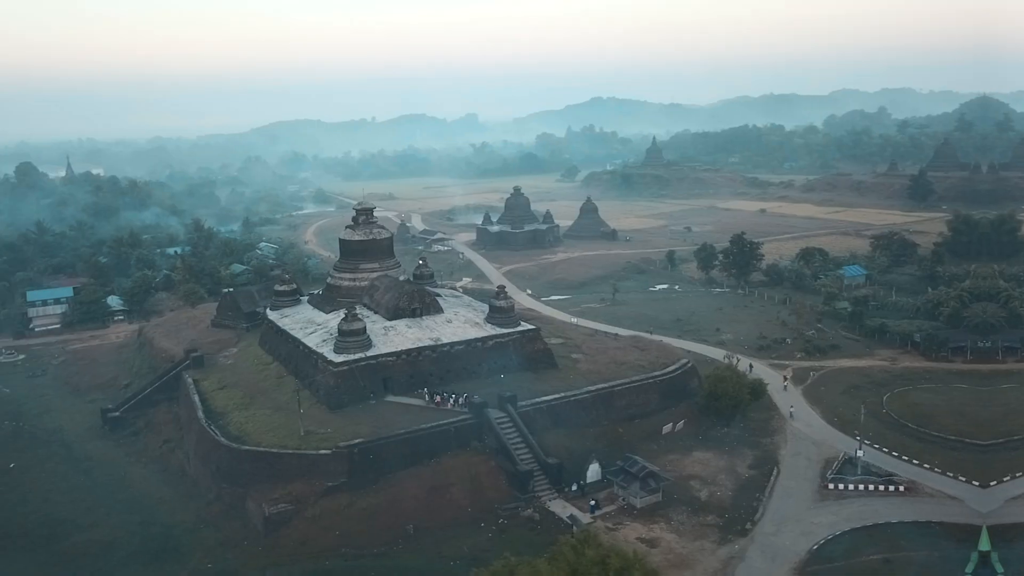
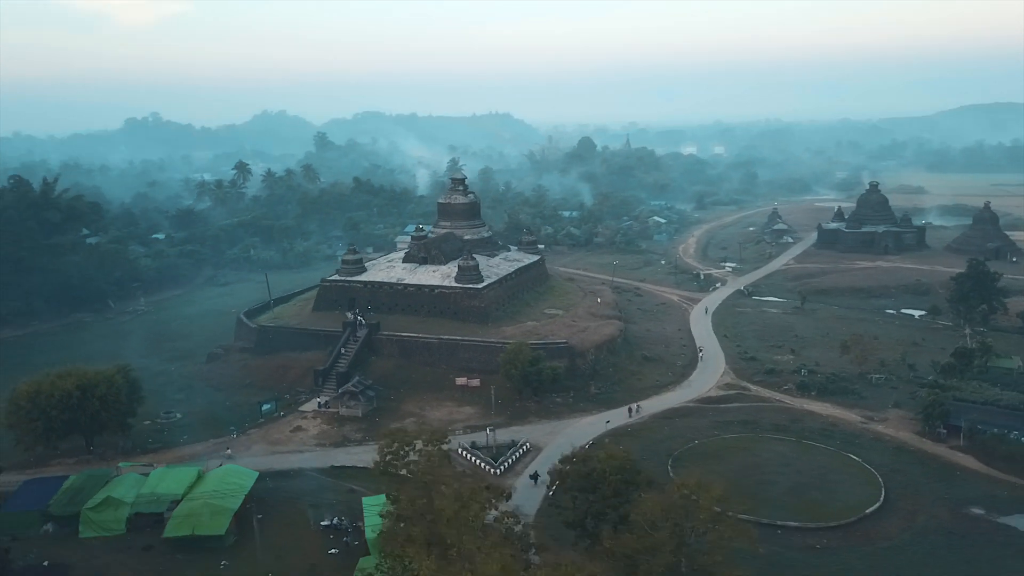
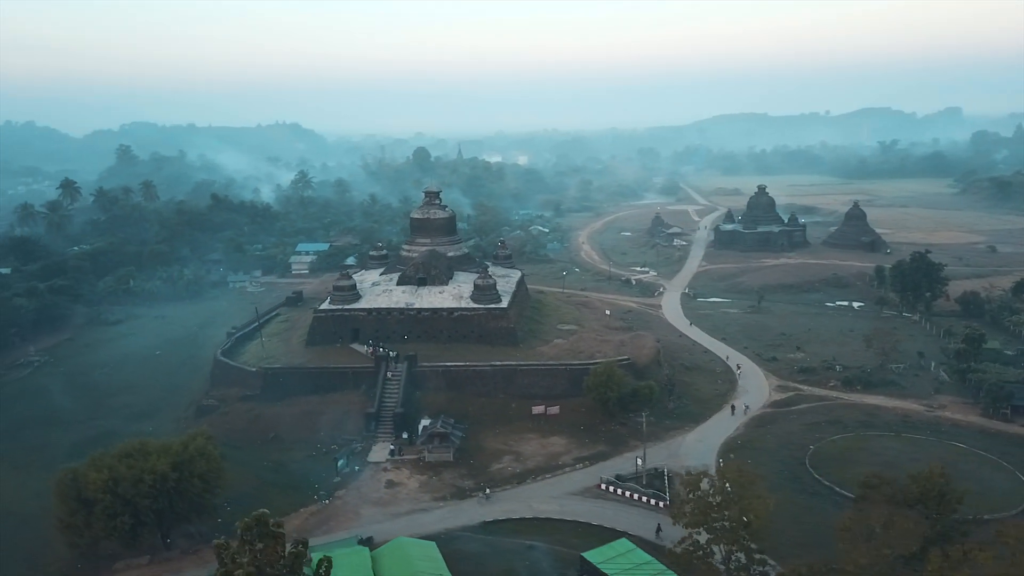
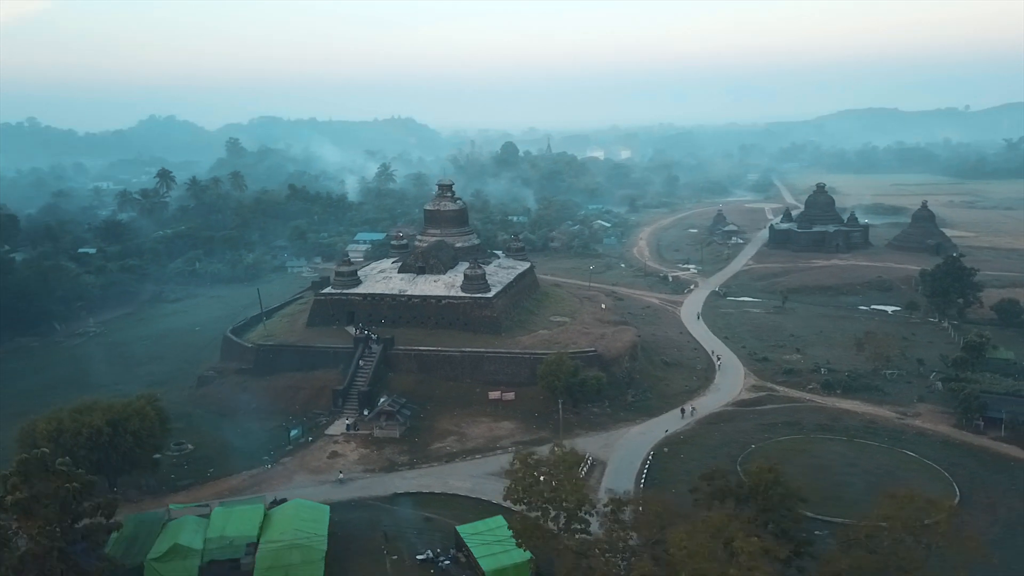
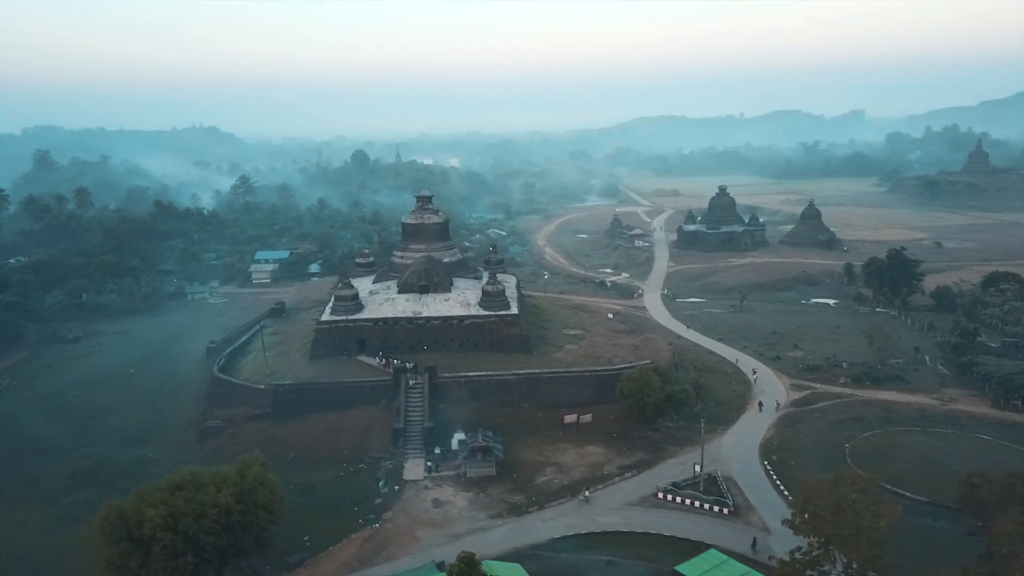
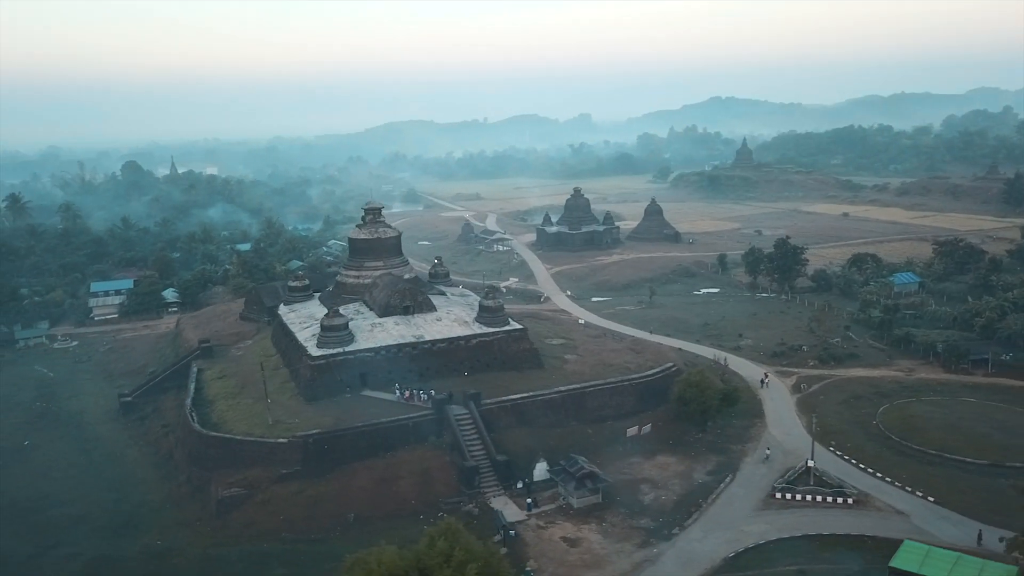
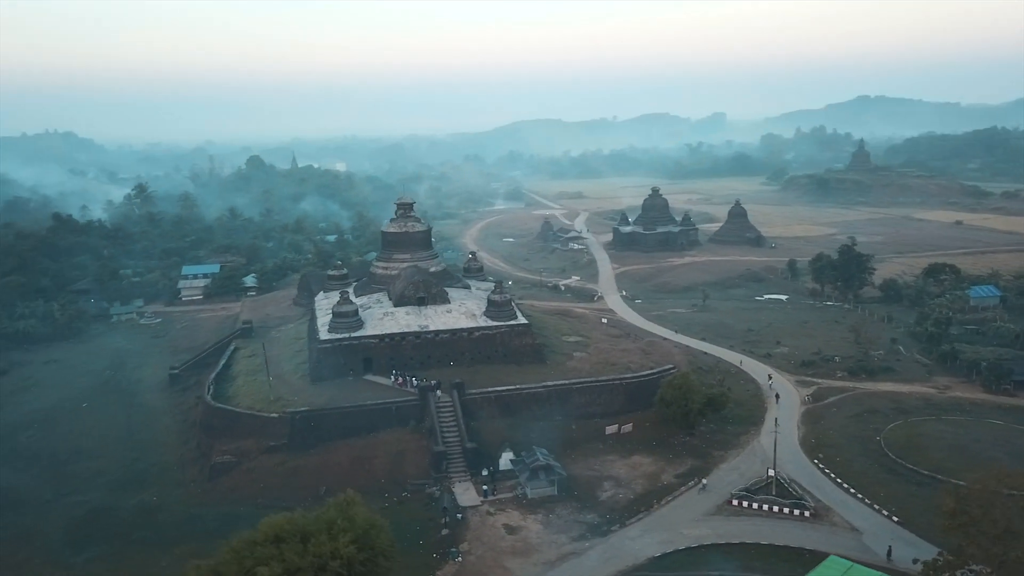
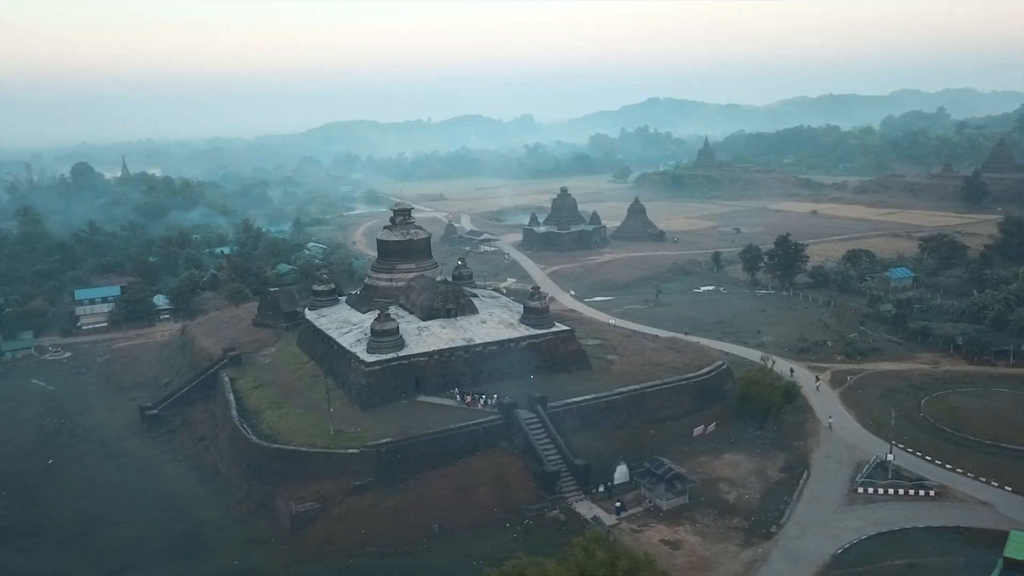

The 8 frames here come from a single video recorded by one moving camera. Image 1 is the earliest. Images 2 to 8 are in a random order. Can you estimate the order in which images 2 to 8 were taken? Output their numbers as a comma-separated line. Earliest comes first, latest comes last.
8, 6, 7, 5, 3, 4, 2
